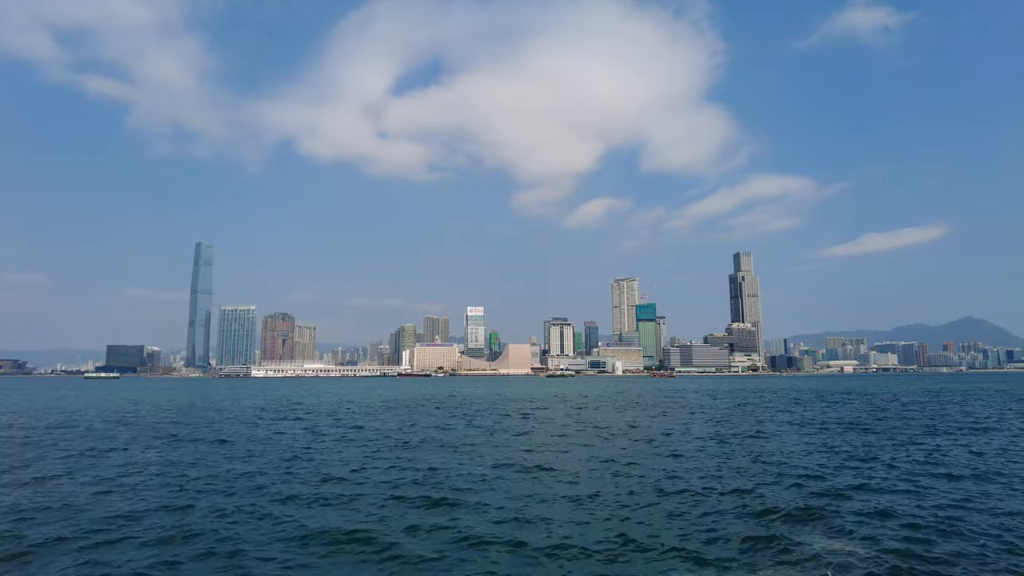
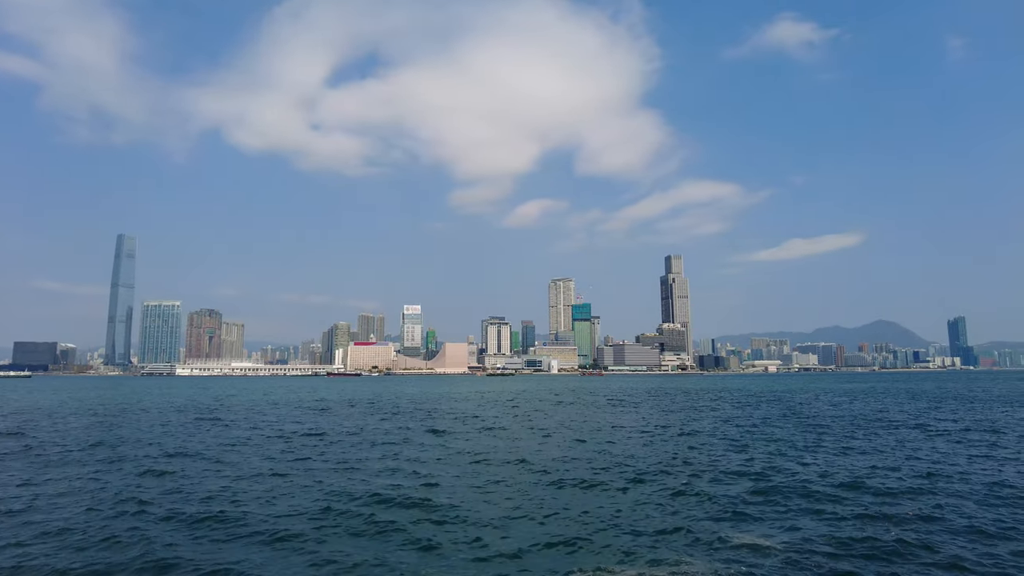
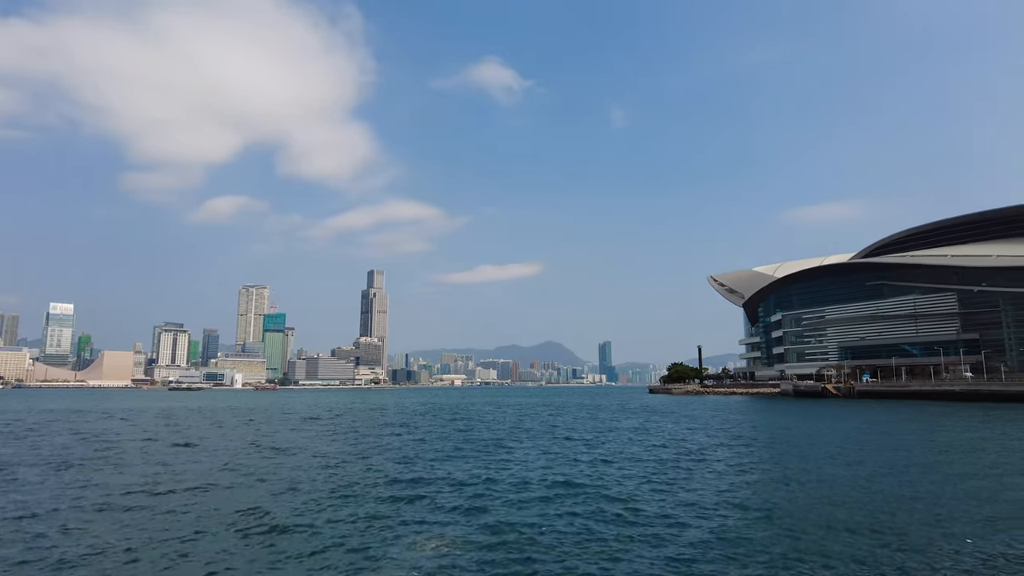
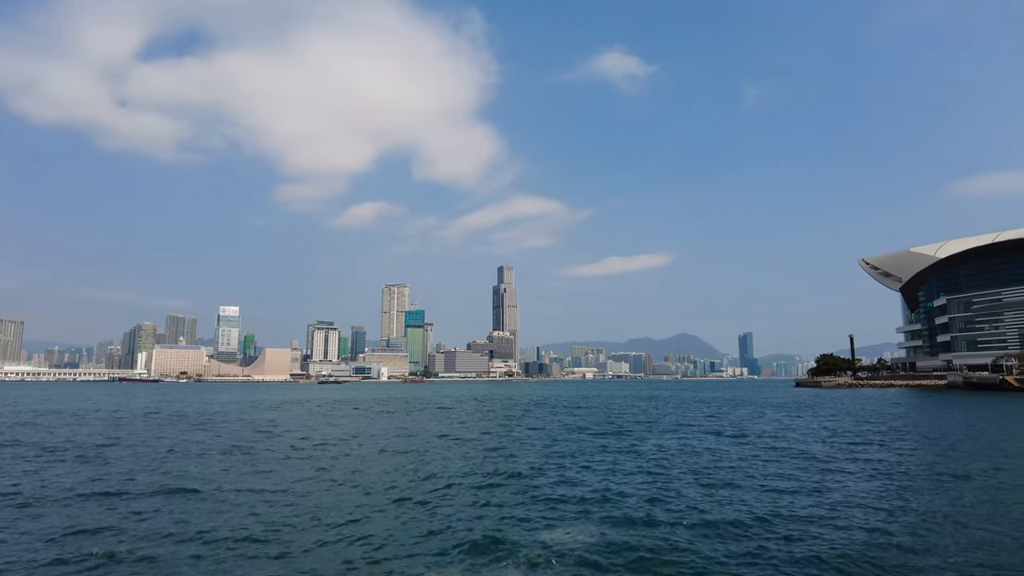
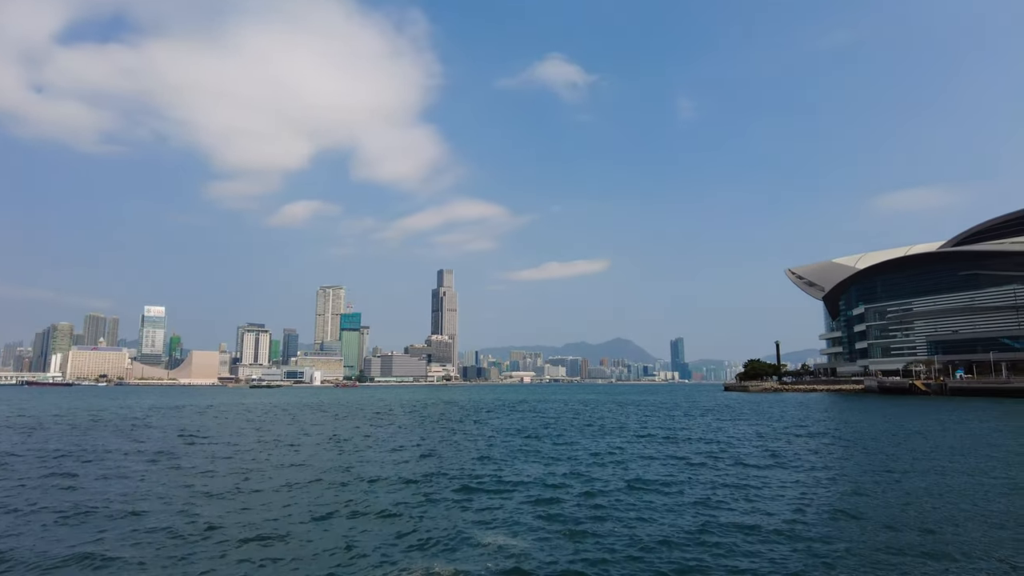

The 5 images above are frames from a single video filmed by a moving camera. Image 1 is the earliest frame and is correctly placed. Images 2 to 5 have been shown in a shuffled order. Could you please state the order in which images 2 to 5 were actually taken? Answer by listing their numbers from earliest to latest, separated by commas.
2, 4, 5, 3
